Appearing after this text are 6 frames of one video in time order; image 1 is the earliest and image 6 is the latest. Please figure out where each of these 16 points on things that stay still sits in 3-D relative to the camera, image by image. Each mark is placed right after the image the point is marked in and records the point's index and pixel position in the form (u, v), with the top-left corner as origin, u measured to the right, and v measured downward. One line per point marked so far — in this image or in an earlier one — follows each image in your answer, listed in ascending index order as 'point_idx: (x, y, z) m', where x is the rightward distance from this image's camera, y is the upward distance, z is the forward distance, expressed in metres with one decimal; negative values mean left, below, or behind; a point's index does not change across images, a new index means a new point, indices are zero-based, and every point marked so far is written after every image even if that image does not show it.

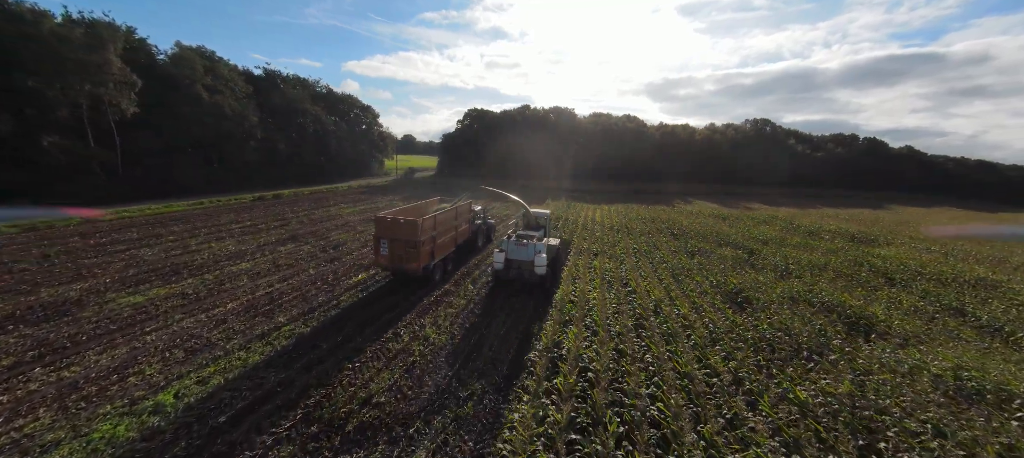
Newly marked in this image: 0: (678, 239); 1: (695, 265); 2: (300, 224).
0: (+7.3, -0.4, +16.9) m
1: (+6.0, -1.2, +12.6) m
2: (-10.9, +0.2, +19.5) m
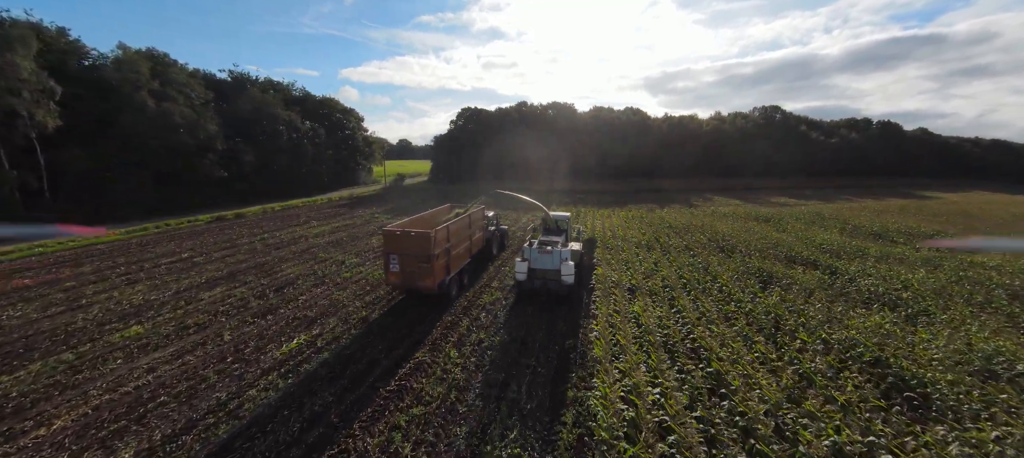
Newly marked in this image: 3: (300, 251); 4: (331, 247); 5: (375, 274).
0: (+7.4, -0.9, +12.9) m
1: (+6.1, -1.7, +8.7) m
2: (-10.8, -1.0, +15.7) m
3: (-8.9, -1.0, +15.8) m
4: (-8.1, -0.8, +17.0) m
5: (-4.7, -1.5, +13.0) m
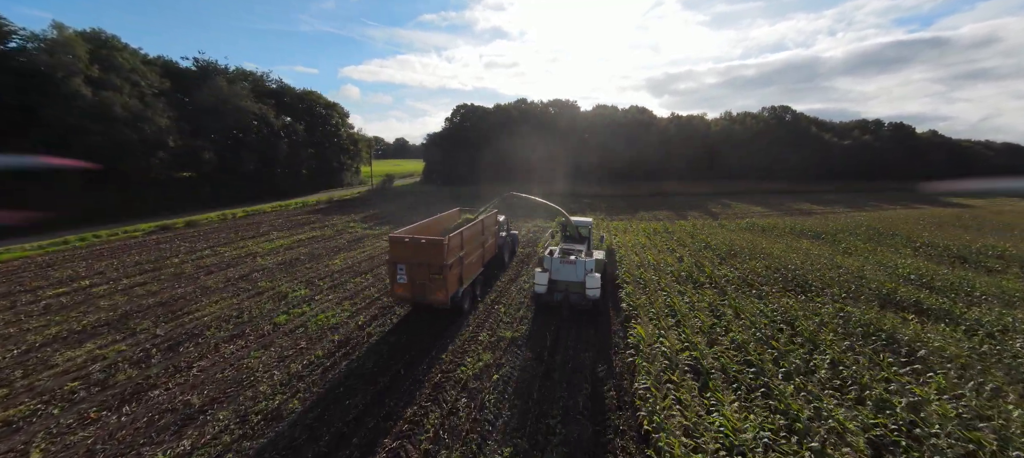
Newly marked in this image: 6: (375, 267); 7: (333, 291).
0: (+7.3, -1.7, +9.4) m
1: (+6.0, -2.5, +5.2) m
2: (-10.9, -1.7, +12.1) m
3: (-9.0, -1.6, +12.3) m
4: (-8.2, -1.4, +13.5) m
5: (-4.8, -2.2, +9.5) m
6: (-4.9, -1.3, +13.6) m
7: (-5.3, -1.8, +11.3) m
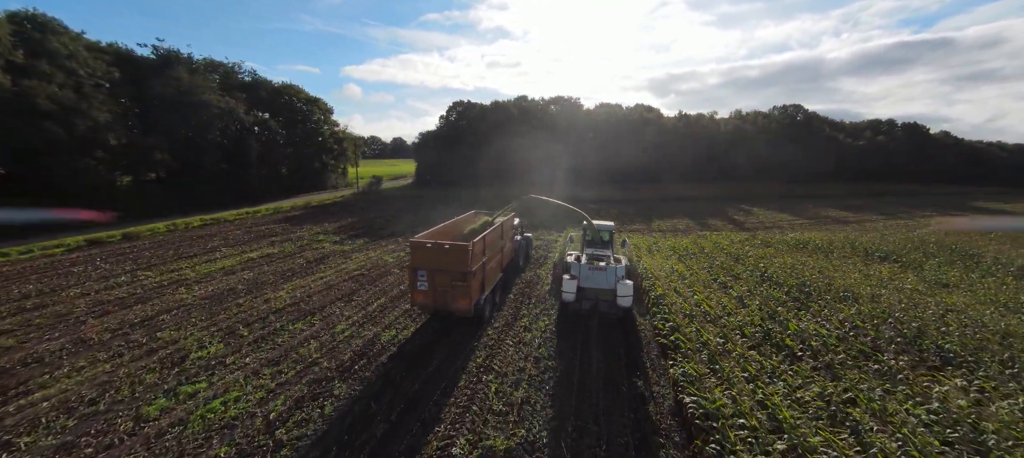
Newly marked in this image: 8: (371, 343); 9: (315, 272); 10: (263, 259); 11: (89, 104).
0: (+7.2, -2.4, +6.2) m
1: (+5.9, -3.2, +1.9) m
2: (-11.0, -2.3, +8.9) m
3: (-9.0, -2.3, +9.0) m
4: (-8.2, -2.1, +10.3) m
5: (-4.9, -2.9, +6.3) m
6: (-5.0, -2.0, +10.4) m
7: (-5.4, -2.5, +8.1) m
8: (-3.0, -2.5, +8.2) m
9: (-6.7, -1.5, +12.9) m
10: (-9.3, -1.1, +14.3) m
11: (-20.6, +6.1, +18.6) m
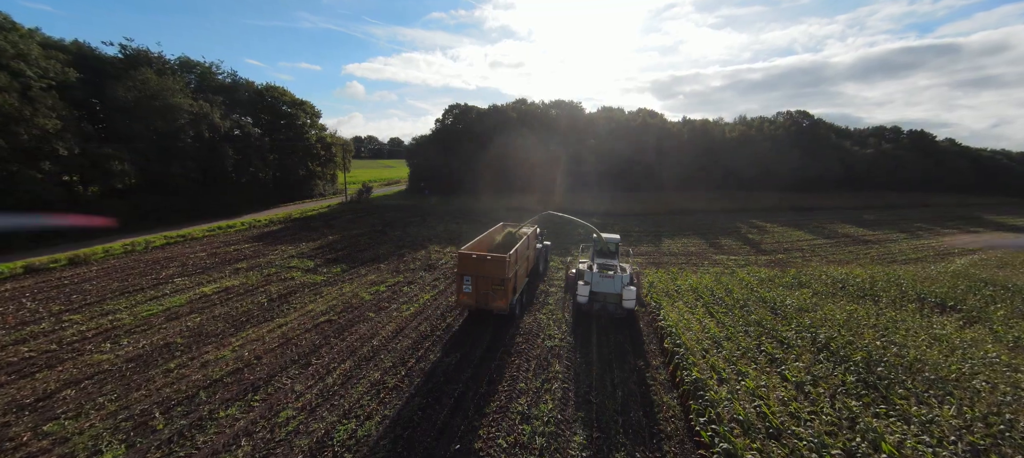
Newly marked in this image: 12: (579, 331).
0: (+7.1, -3.6, +4.3) m
1: (+5.8, -4.4, 0.0) m
2: (-11.1, -3.3, +6.9) m
3: (-9.1, -3.3, +7.1) m
4: (-8.4, -3.1, +8.3) m
5: (-5.0, -4.0, +4.3) m
6: (-5.1, -3.1, +8.4) m
7: (-5.5, -3.6, +6.1) m
8: (-3.1, -3.6, +6.3) m
9: (-6.8, -2.5, +10.9) m
10: (-9.4, -2.2, +12.3) m
11: (-20.7, +5.2, +16.6) m
12: (+1.8, -2.8, +10.4) m
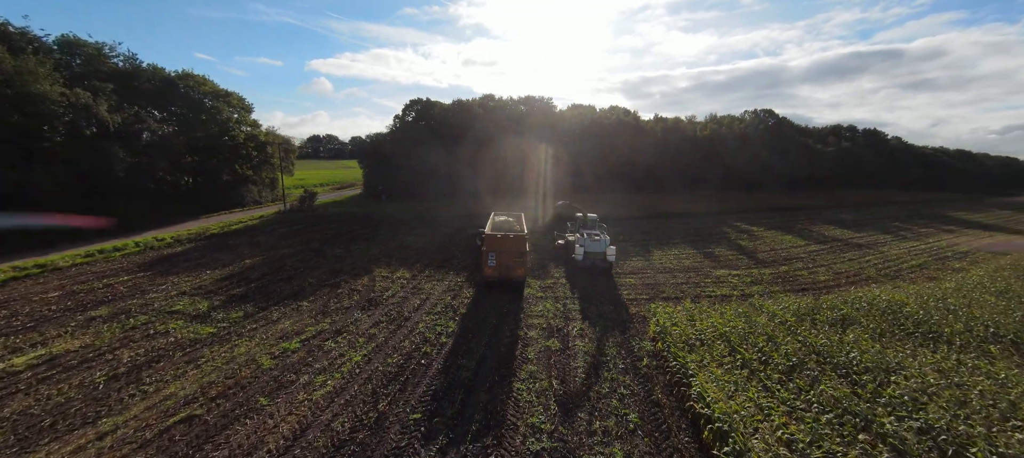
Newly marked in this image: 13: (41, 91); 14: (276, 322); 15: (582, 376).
0: (+7.0, -4.2, +1.4) m
1: (+6.0, -5.0, -2.9) m
2: (-11.4, -4.3, +2.6) m
3: (-9.5, -4.2, +2.9) m
4: (-8.8, -4.0, +4.2) m
5: (-5.1, -4.8, +0.5) m
6: (-5.5, -3.9, +4.6) m
7: (-5.8, -4.4, +2.3) m
8: (-3.4, -4.3, +2.6) m
9: (-7.4, -3.4, +6.9) m
10: (-10.2, -3.1, +8.1) m
11: (-21.9, +4.1, +11.5) m
12: (+1.2, -3.5, +7.1) m
13: (-20.7, +6.1, +16.8) m
14: (-6.6, -2.6, +10.6) m
15: (+1.5, -3.2, +8.4) m
